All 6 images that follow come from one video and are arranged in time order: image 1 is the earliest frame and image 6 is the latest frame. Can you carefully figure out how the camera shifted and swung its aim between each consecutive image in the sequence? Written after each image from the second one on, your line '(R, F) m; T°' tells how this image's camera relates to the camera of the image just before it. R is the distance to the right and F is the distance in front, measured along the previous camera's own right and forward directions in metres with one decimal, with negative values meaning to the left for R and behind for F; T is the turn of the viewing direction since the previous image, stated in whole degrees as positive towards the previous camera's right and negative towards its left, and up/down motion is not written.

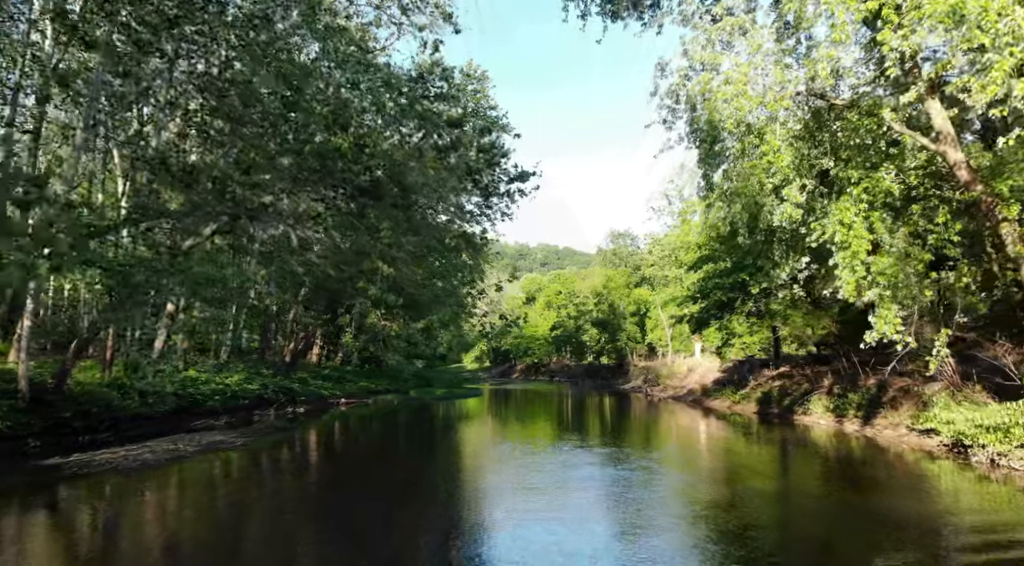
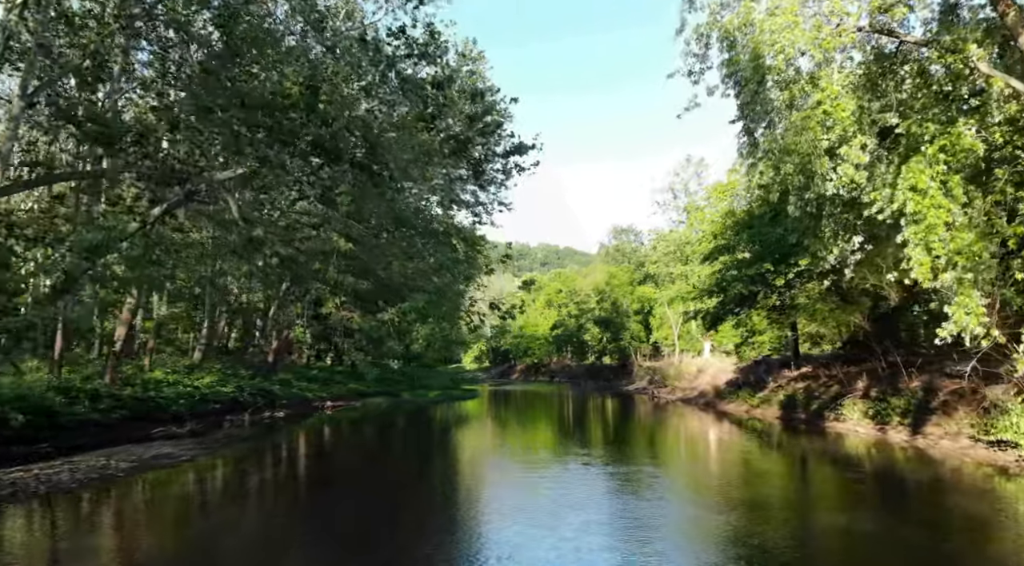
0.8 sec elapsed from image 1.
(+0.1, +2.4) m; 0°
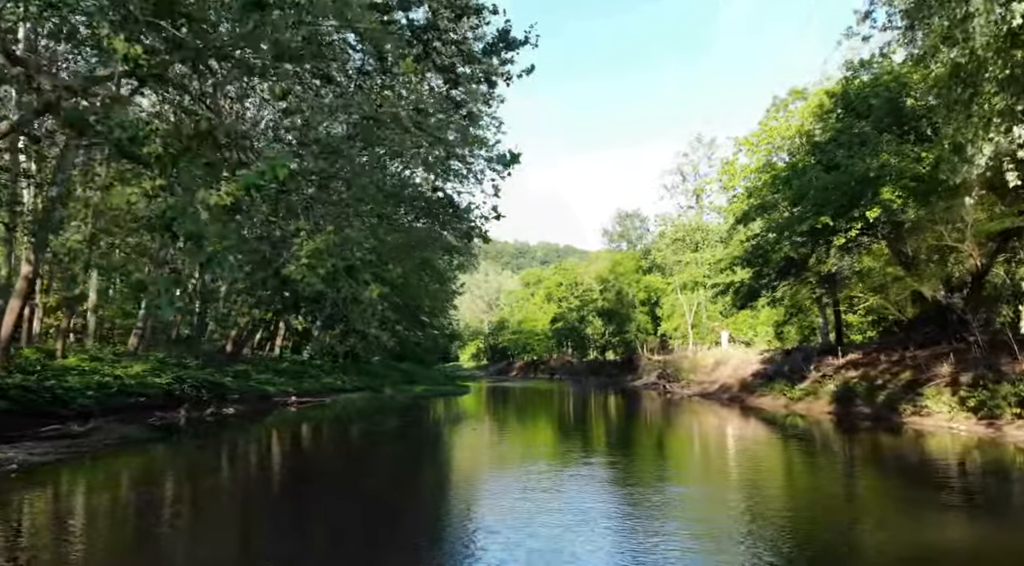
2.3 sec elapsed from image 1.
(+0.3, +4.4) m; 0°
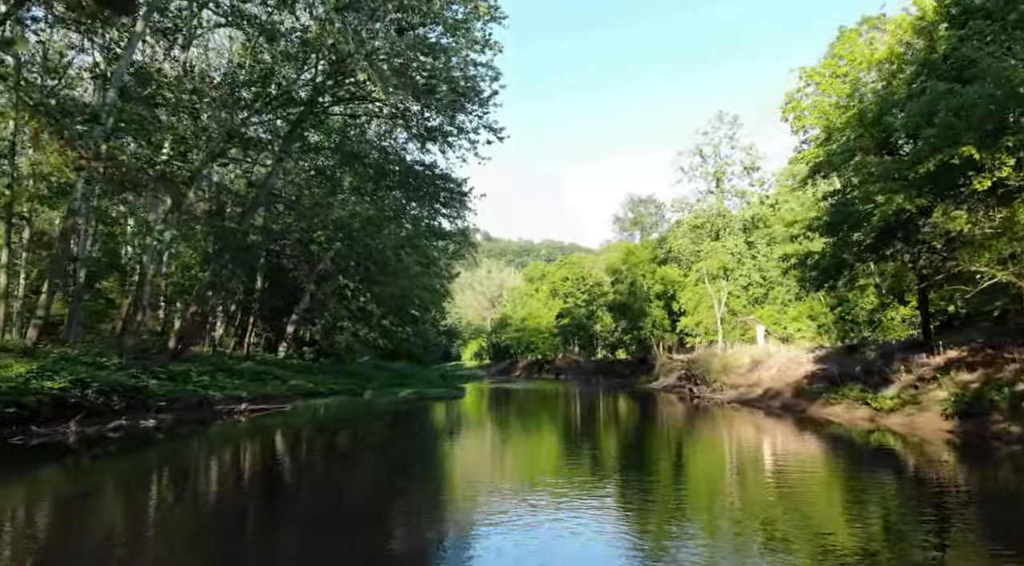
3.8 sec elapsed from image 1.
(+0.2, +5.2) m; 0°
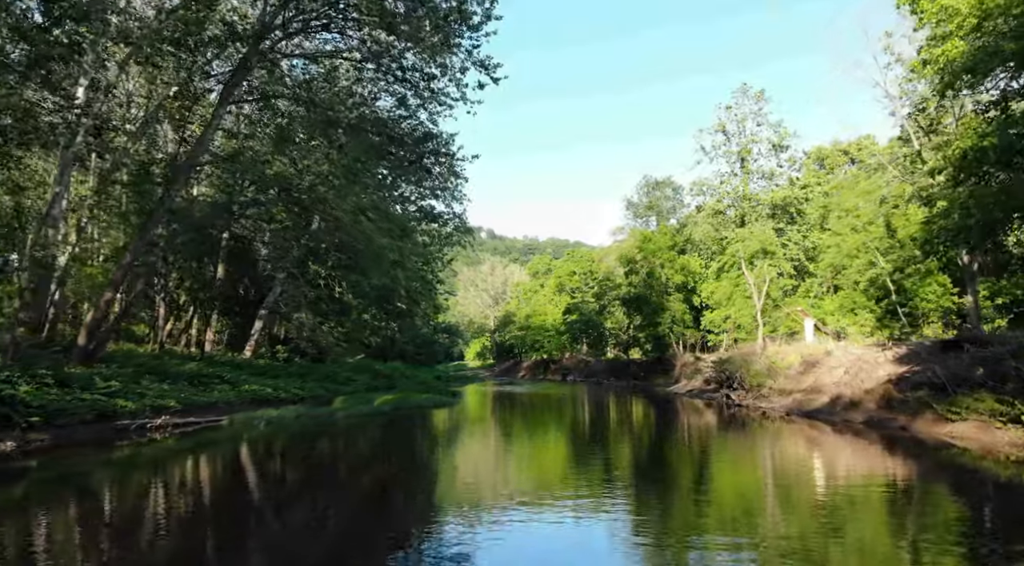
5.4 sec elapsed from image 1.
(+0.2, +5.2) m; 0°
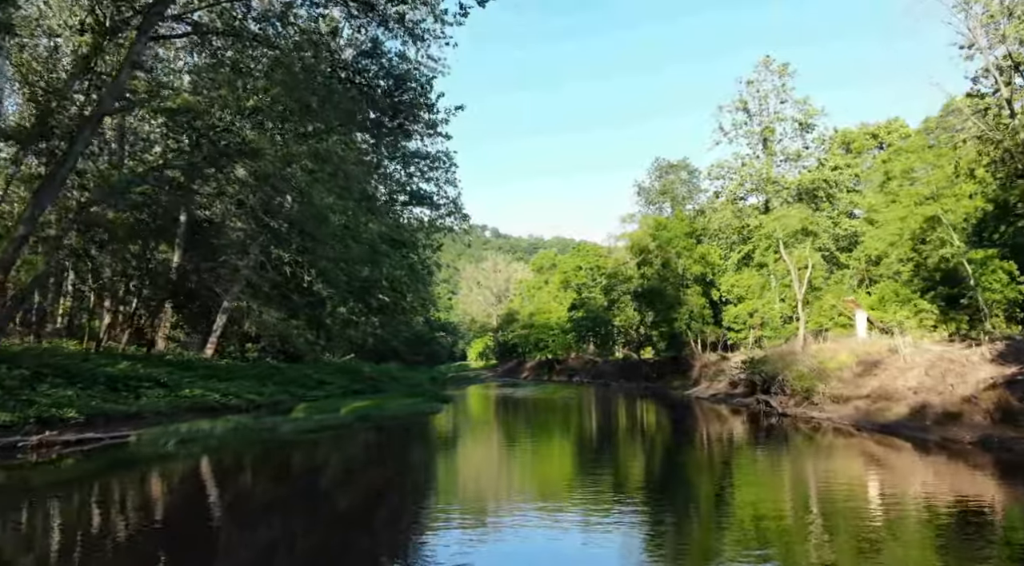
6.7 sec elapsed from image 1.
(+0.3, +4.2) m; 0°
